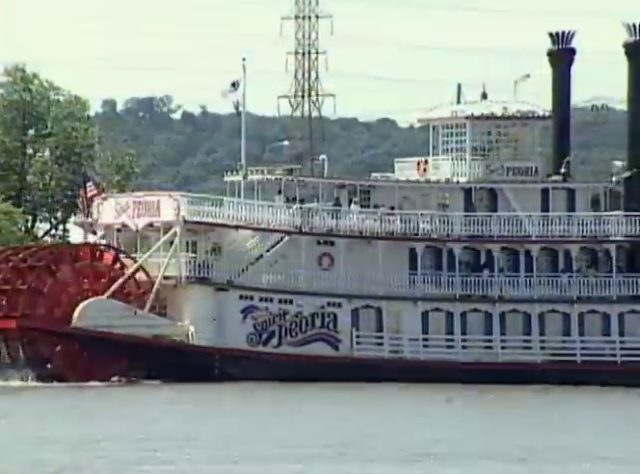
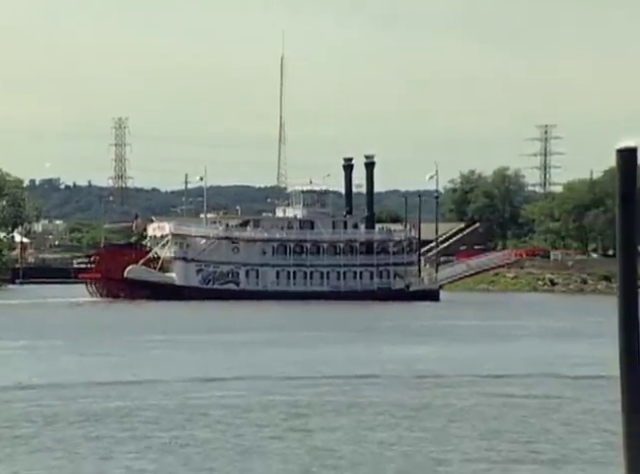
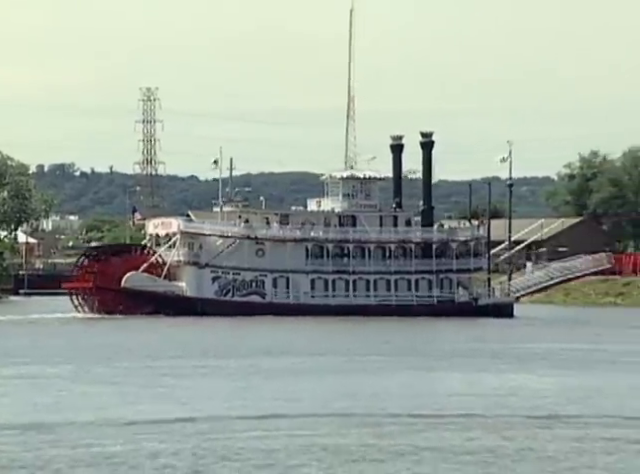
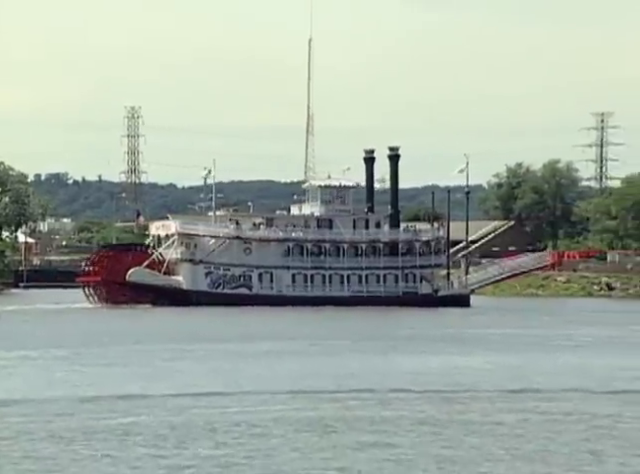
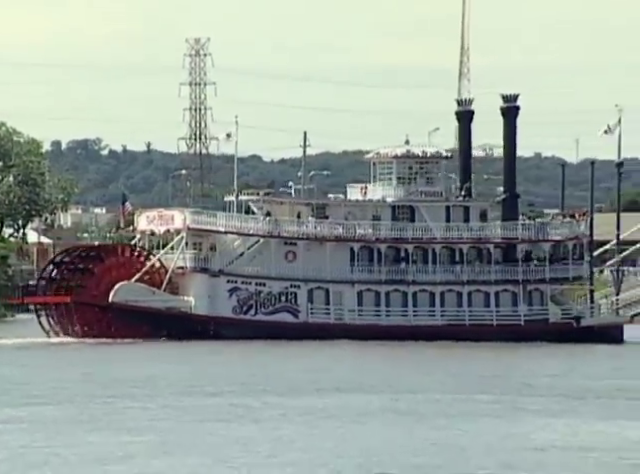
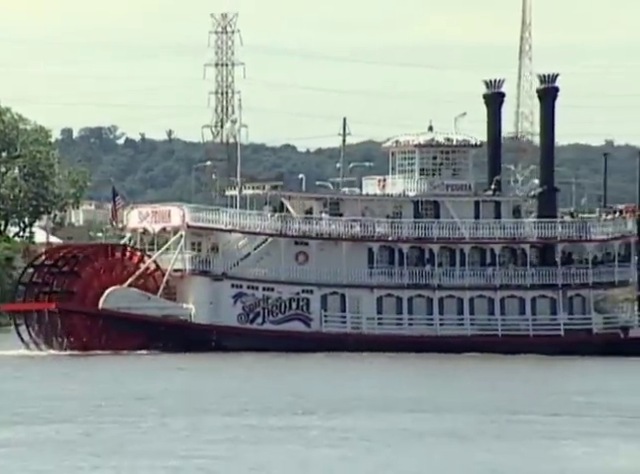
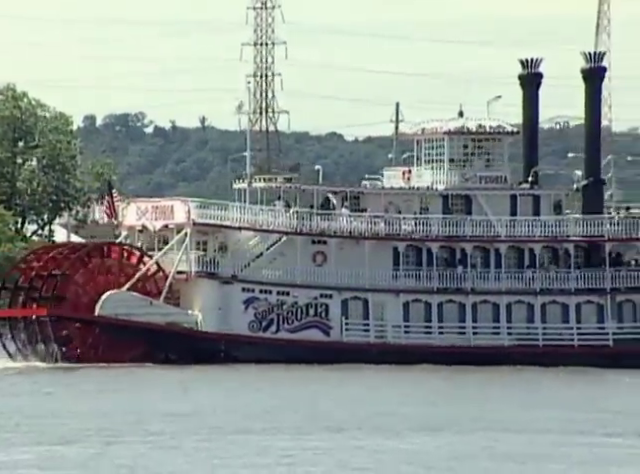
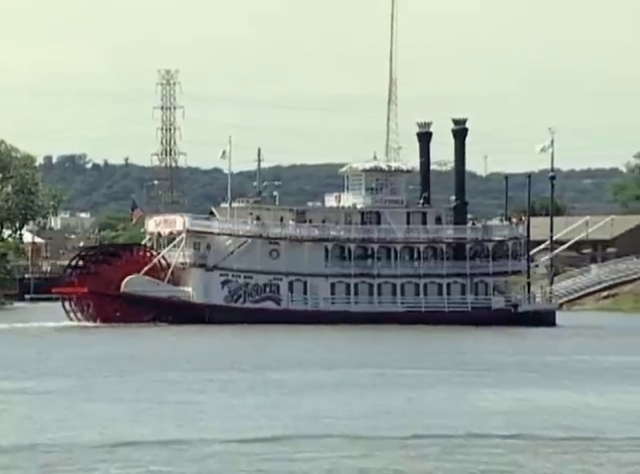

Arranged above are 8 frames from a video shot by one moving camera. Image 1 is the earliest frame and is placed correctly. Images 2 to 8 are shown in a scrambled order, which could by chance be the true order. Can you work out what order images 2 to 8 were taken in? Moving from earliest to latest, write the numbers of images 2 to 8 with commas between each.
7, 6, 5, 8, 3, 4, 2
